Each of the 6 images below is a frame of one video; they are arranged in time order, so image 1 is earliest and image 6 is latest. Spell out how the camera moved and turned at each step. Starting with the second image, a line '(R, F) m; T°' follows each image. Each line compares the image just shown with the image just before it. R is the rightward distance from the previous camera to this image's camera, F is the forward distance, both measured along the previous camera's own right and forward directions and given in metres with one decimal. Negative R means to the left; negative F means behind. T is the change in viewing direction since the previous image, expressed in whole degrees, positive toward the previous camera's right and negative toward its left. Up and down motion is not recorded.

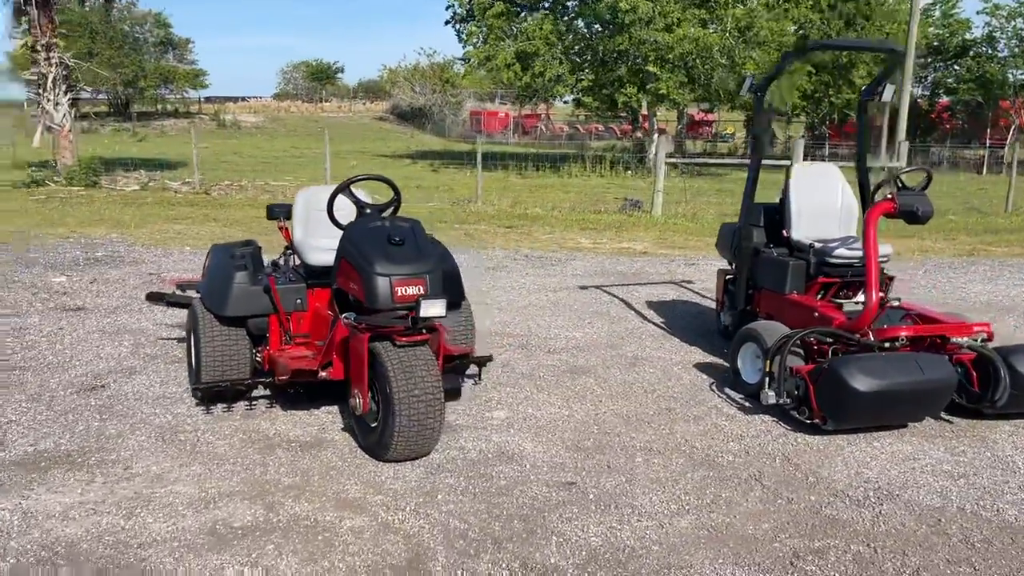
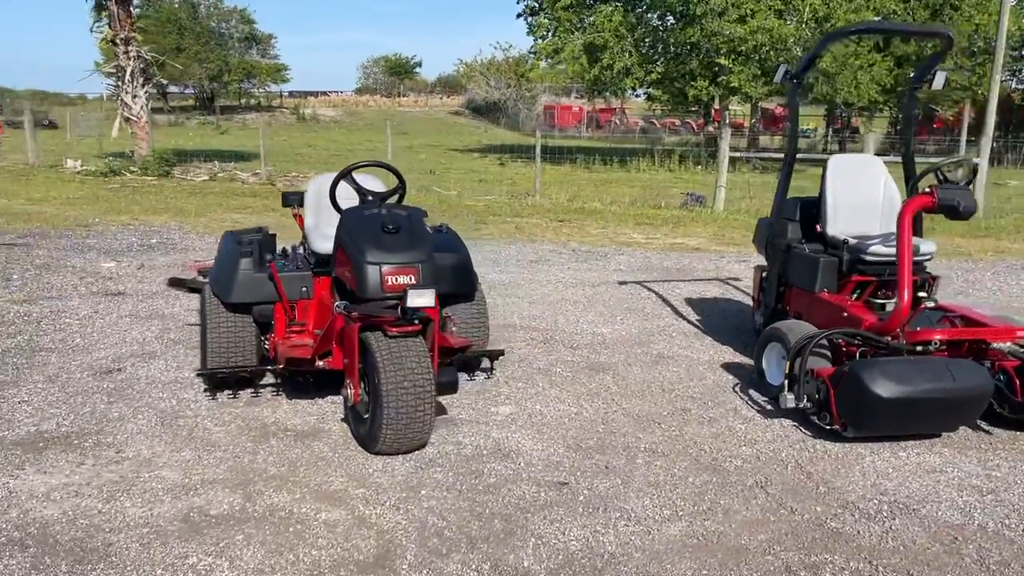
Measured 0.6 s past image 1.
(+0.3, +0.1) m; -5°
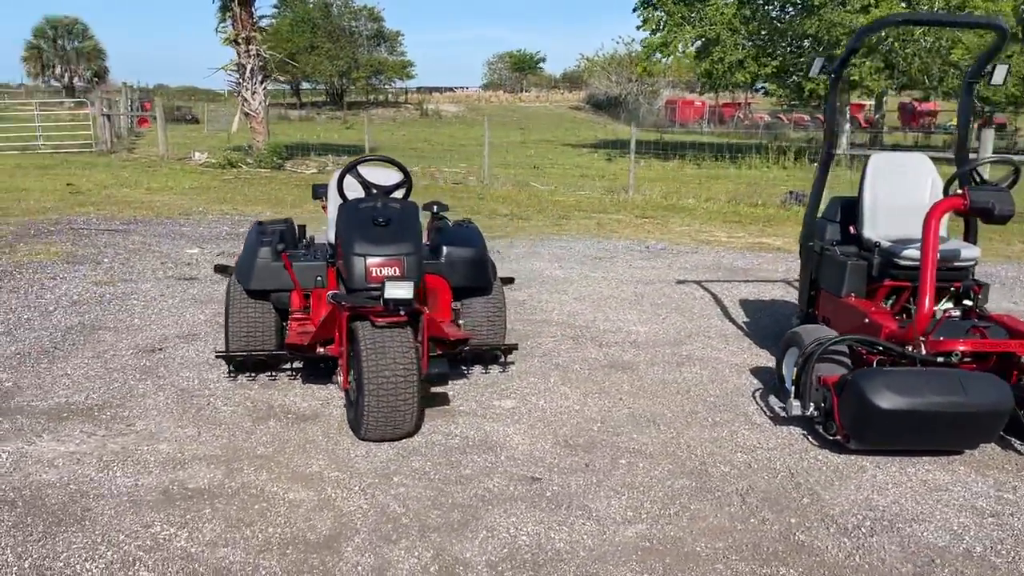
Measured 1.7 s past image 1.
(+0.6, 0.0) m; -8°
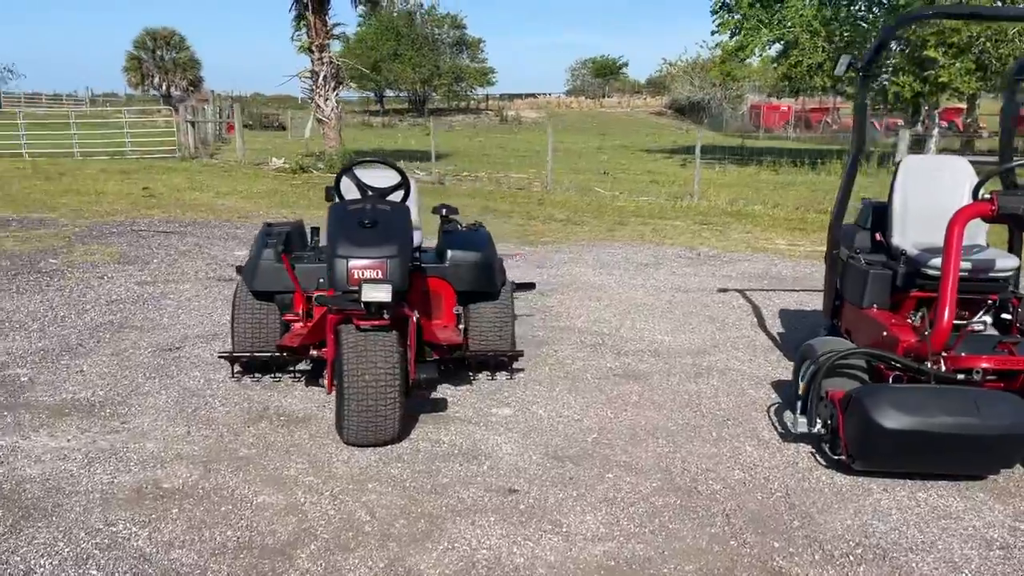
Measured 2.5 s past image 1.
(+0.4, +0.1) m; -5°
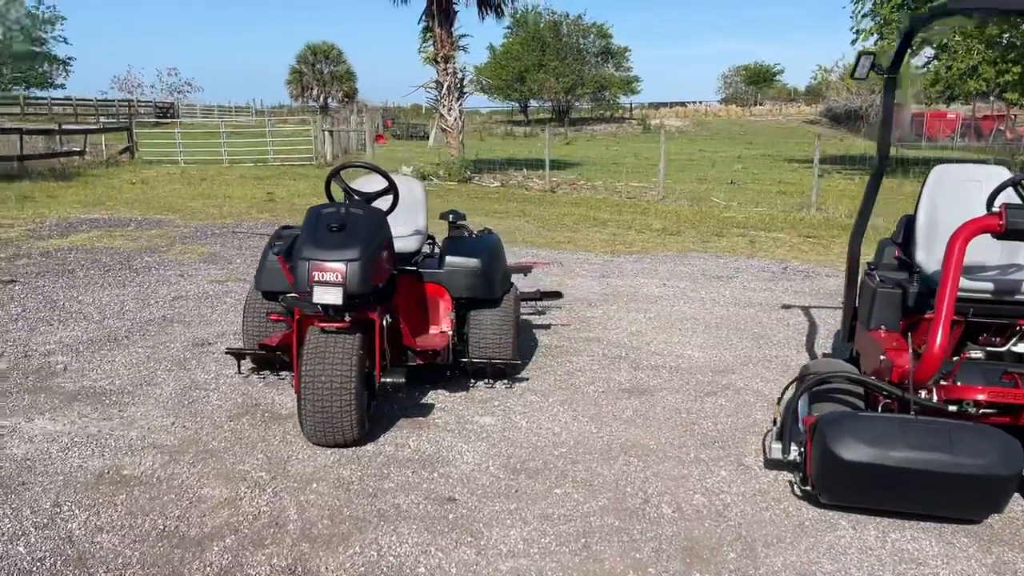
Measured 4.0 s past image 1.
(+0.8, +0.1) m; -10°
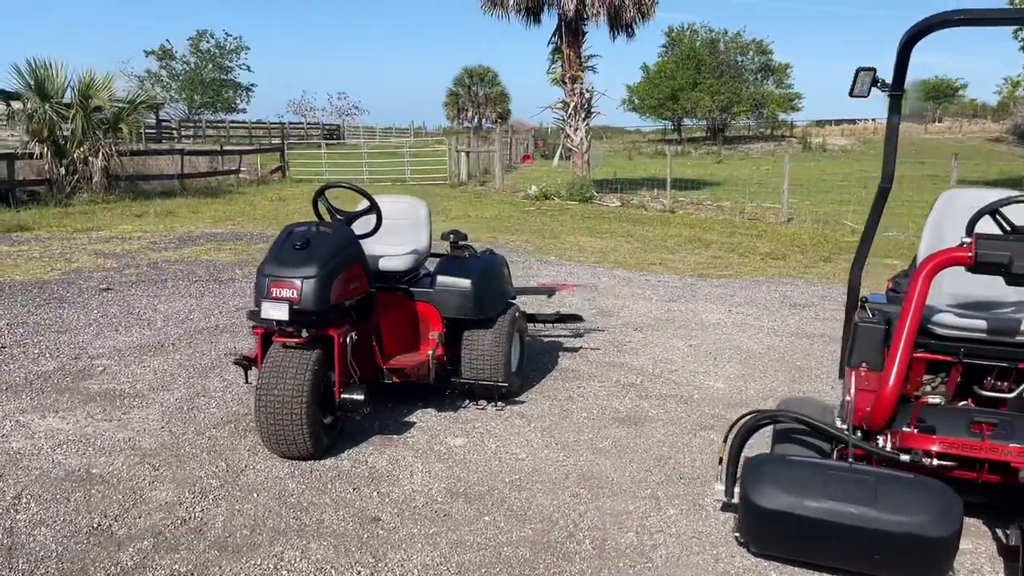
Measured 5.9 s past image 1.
(+0.9, +0.1) m; -10°
